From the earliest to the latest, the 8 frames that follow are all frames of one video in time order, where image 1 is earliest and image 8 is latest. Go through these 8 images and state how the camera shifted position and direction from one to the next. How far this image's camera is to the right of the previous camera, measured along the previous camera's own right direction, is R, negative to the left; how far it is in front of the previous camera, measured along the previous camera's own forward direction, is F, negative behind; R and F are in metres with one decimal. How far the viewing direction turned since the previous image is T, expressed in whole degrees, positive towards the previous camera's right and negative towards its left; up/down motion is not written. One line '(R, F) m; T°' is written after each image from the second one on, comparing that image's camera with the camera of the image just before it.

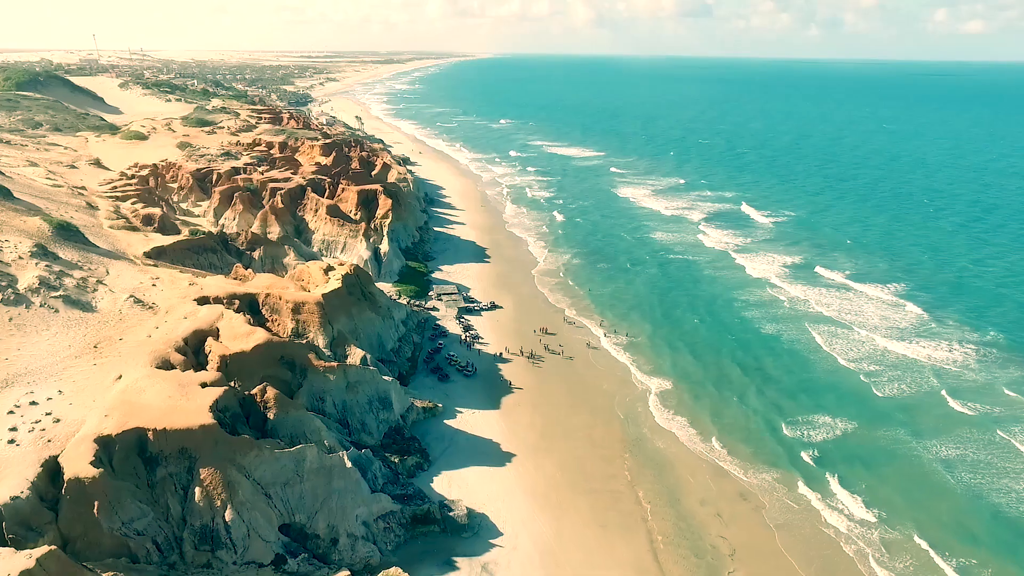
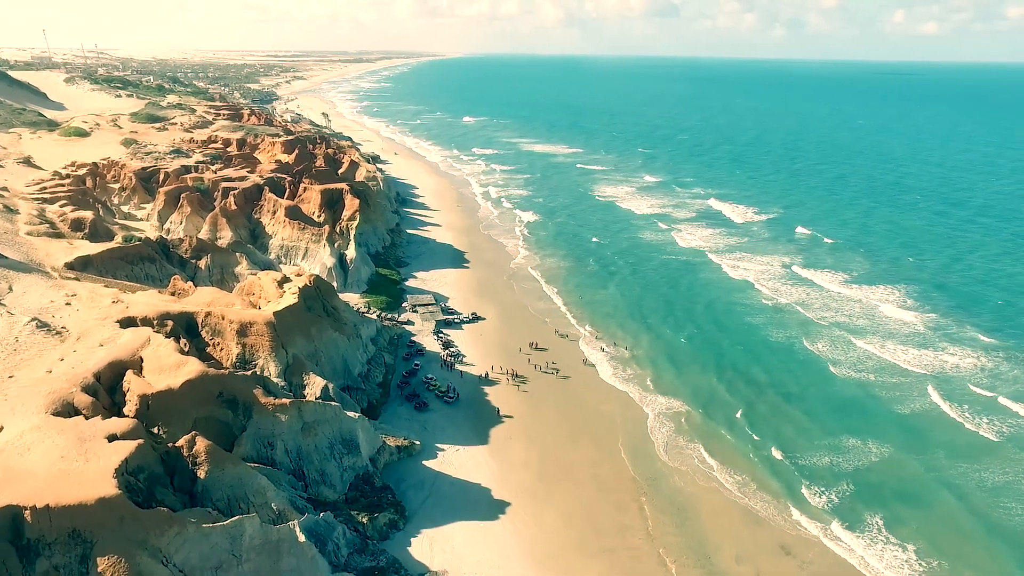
(-0.9, +6.8) m; +2°
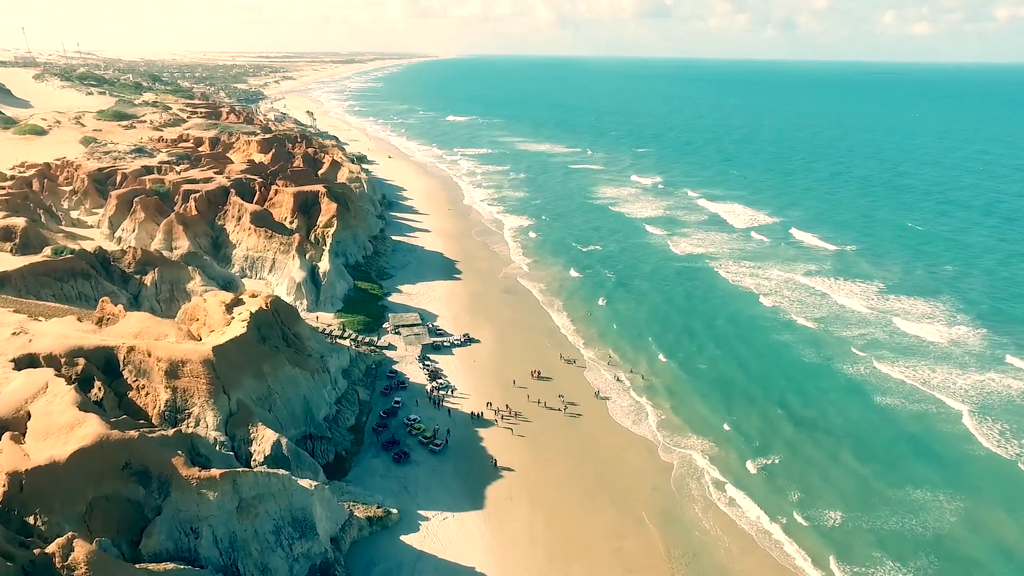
(-0.3, +7.5) m; +1°
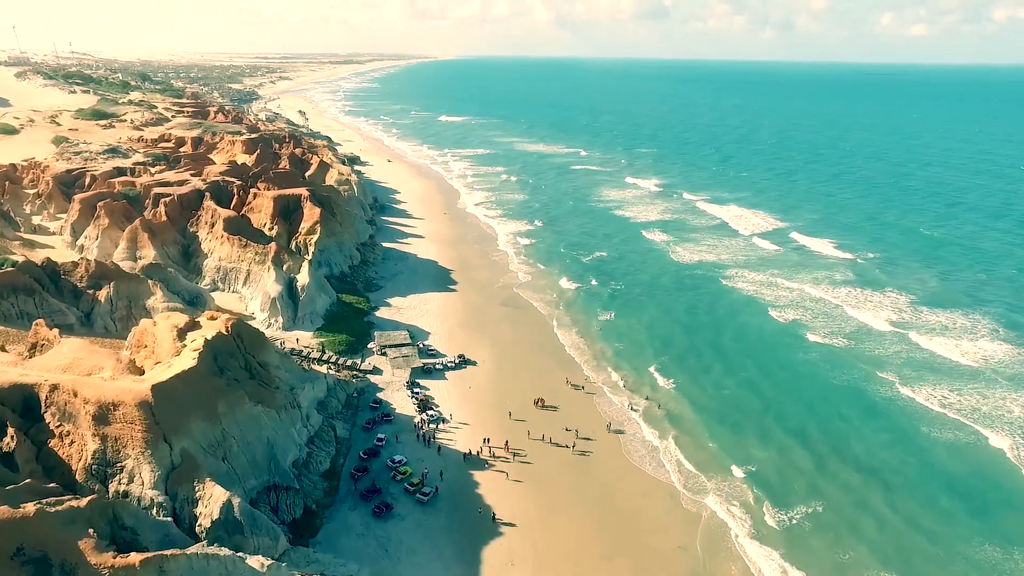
(-0.1, +5.1) m; 0°
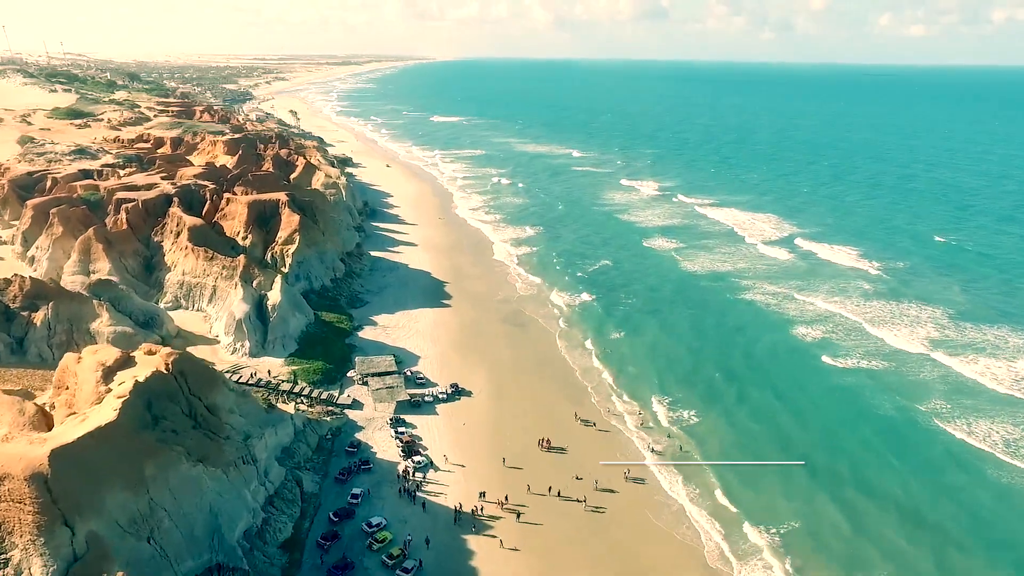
(-0.1, +5.4) m; 0°
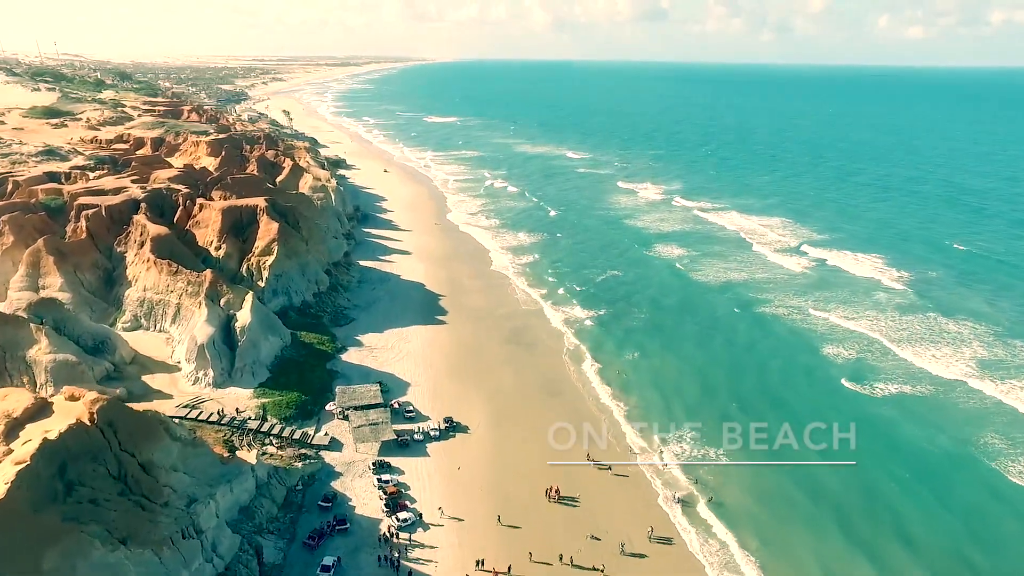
(-0.1, +4.8) m; 0°
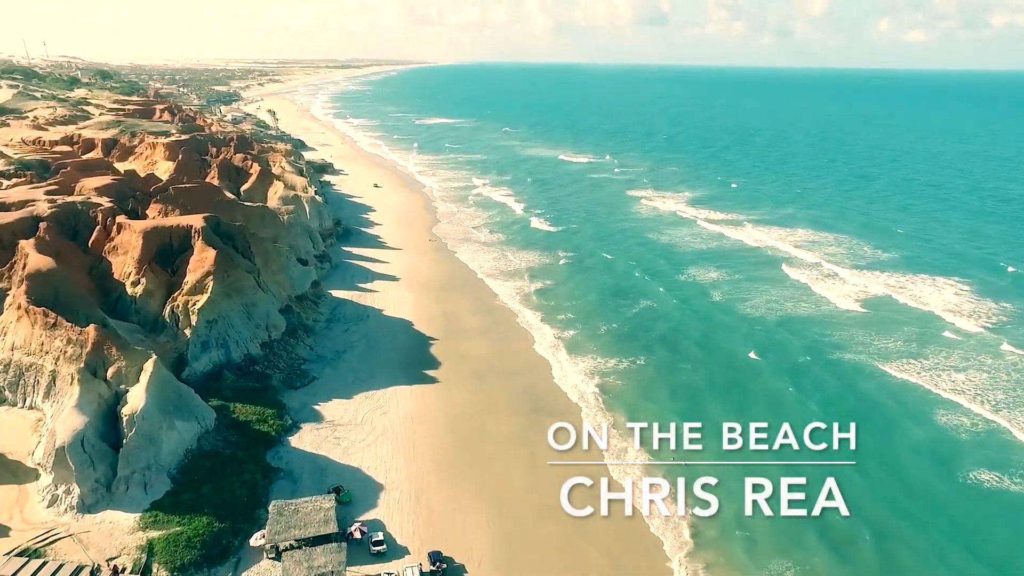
(-0.6, +11.1) m; 0°
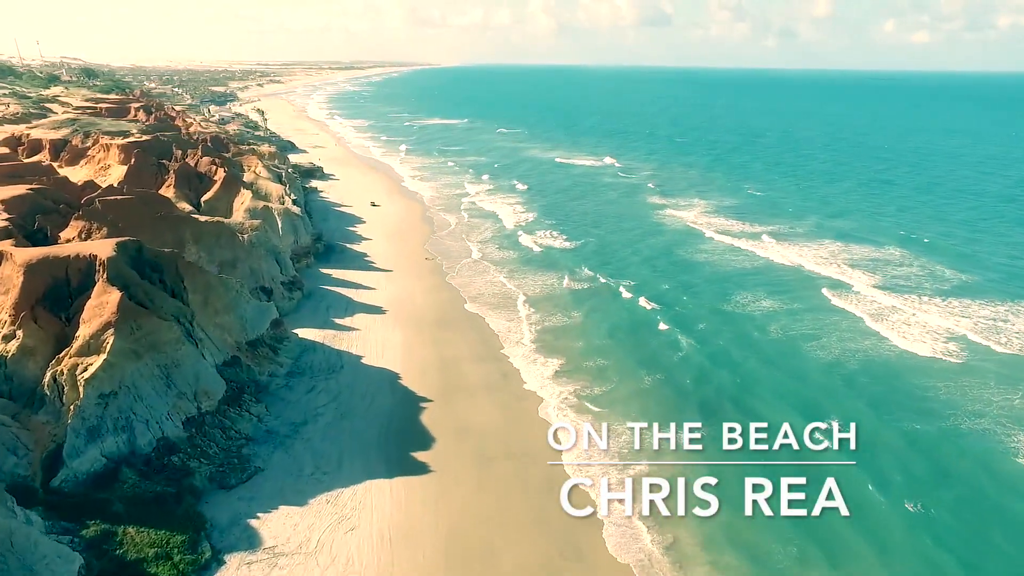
(-0.7, +9.6) m; 0°
